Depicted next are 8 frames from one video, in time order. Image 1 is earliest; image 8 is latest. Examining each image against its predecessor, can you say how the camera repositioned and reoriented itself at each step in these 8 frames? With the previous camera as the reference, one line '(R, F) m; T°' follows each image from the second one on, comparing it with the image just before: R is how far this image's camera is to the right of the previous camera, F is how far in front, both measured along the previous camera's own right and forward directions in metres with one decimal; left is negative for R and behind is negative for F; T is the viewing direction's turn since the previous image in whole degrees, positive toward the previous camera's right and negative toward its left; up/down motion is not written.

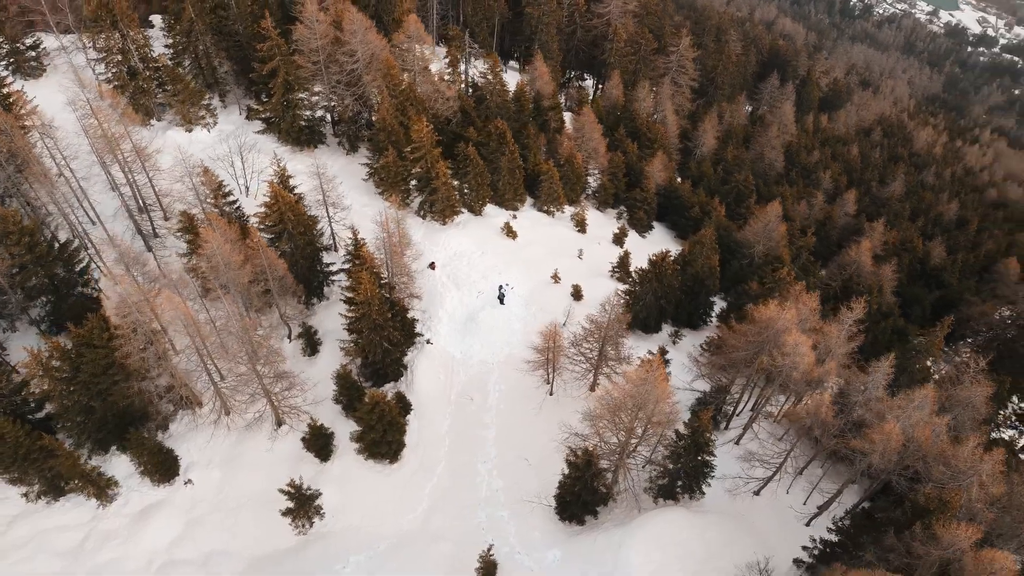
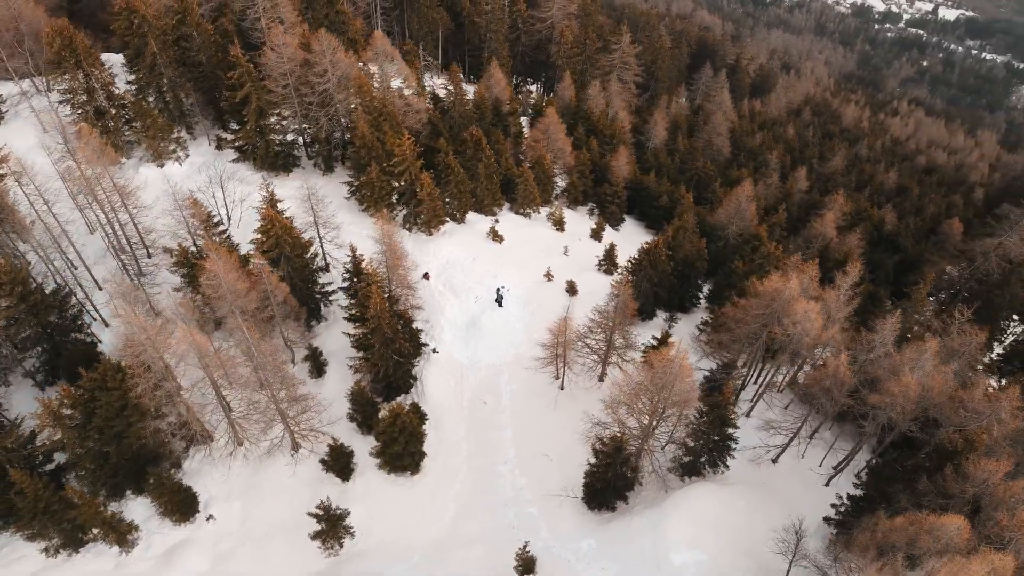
(-2.5, -0.4) m; +4°
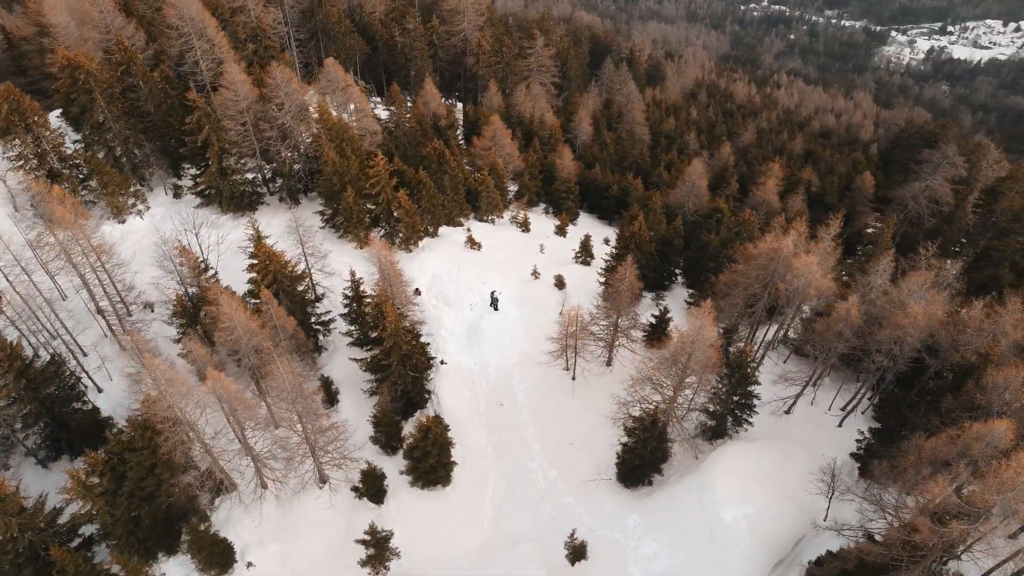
(-3.8, -0.5) m; +6°
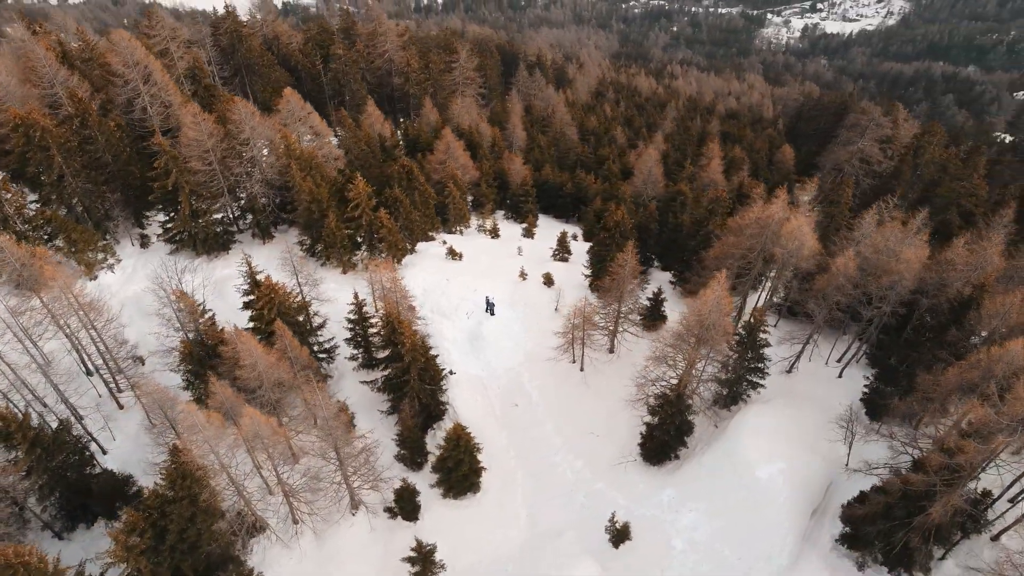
(-3.6, -0.5) m; +6°
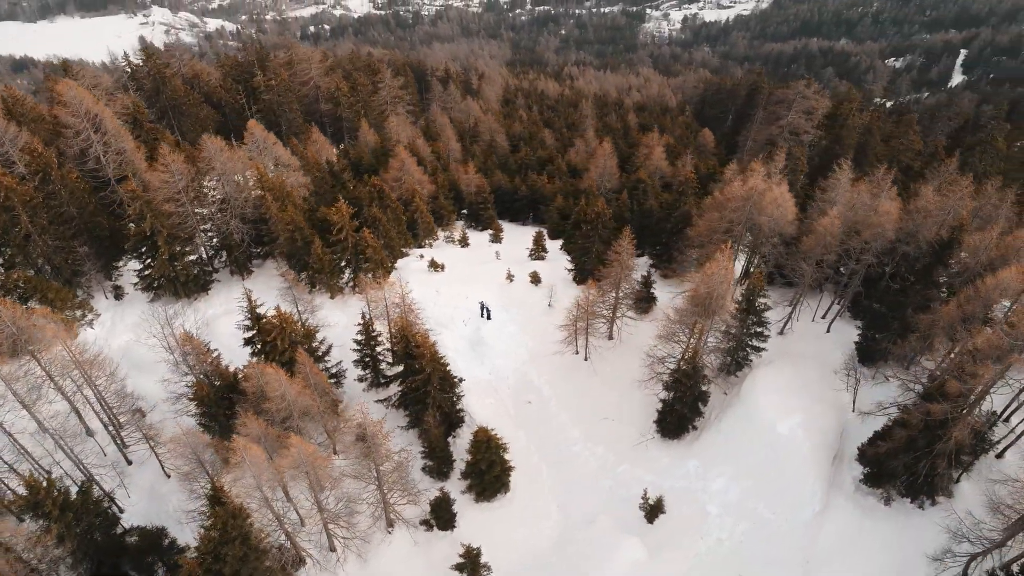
(-3.8, -0.6) m; +6°
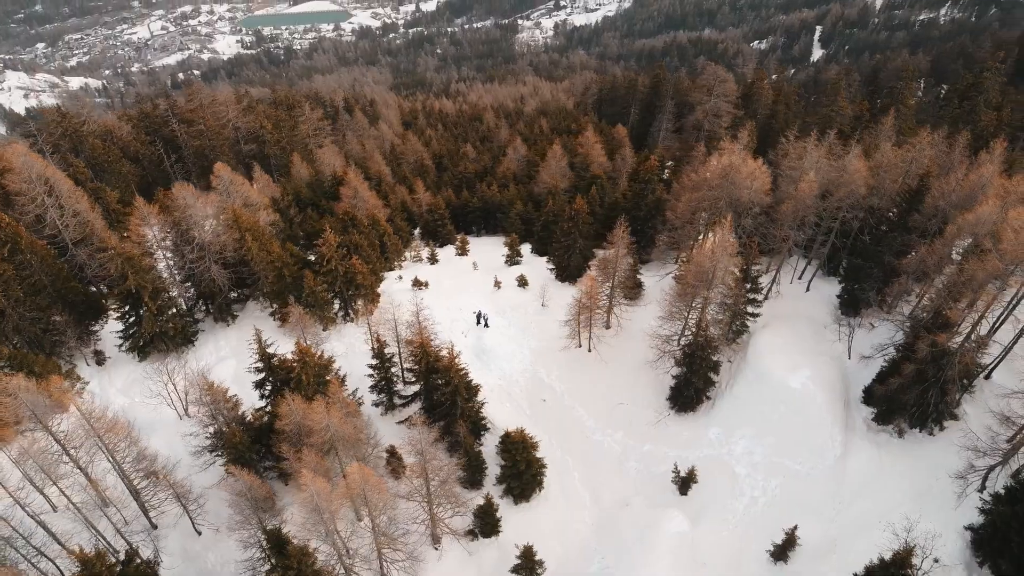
(-4.5, -0.6) m; +7°
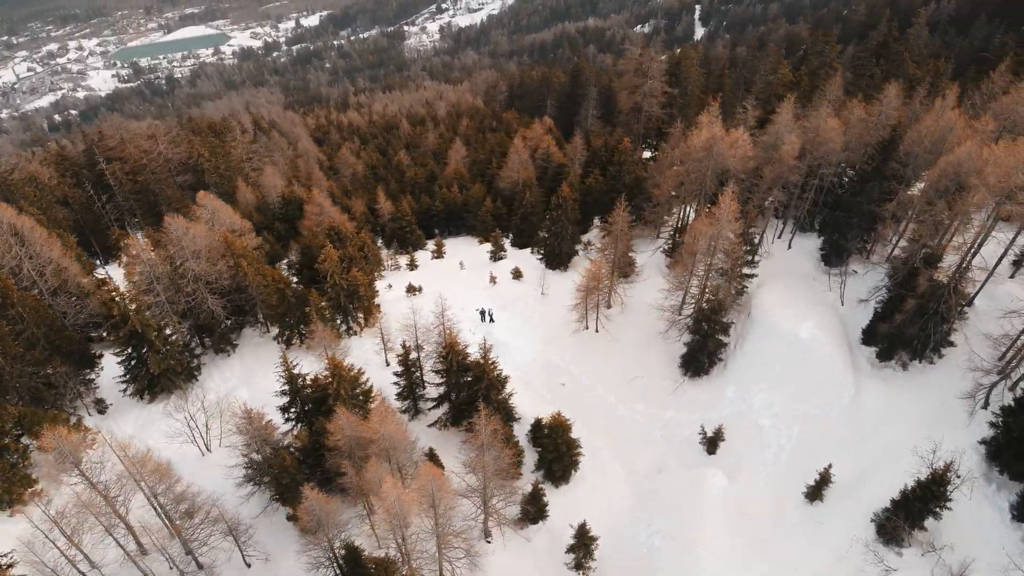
(-4.6, -0.5) m; +6°
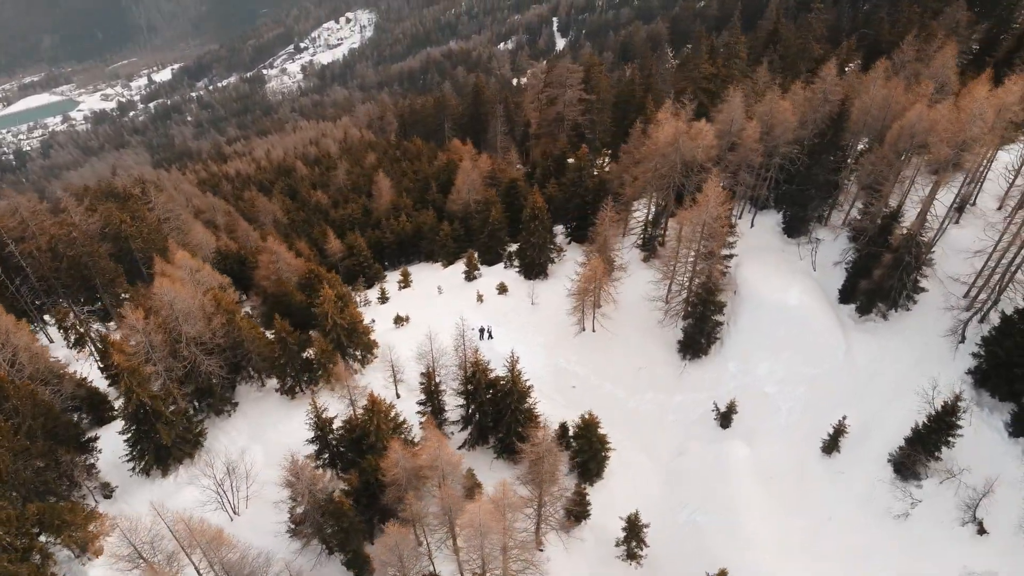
(-5.3, -0.5) m; +8°
